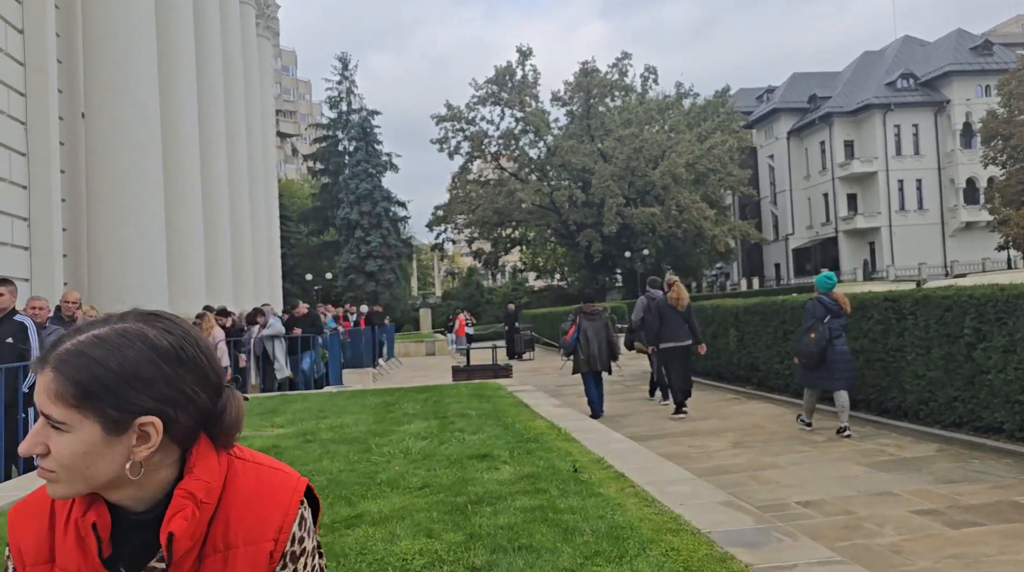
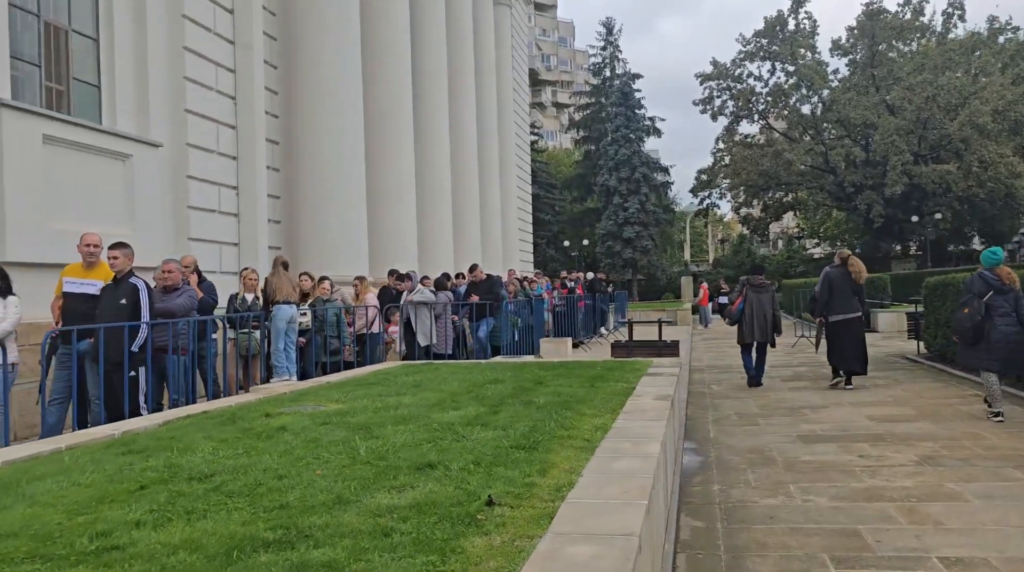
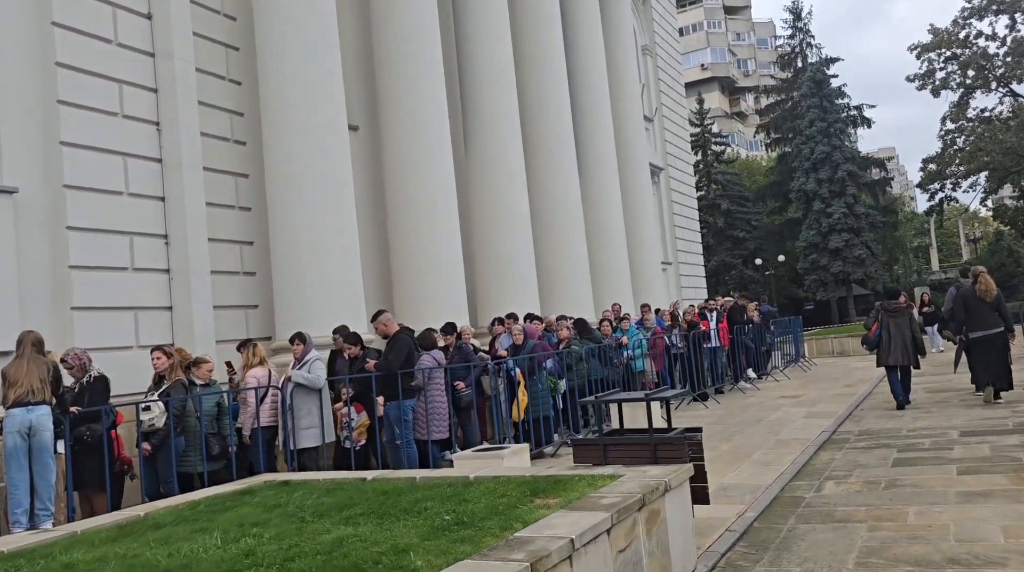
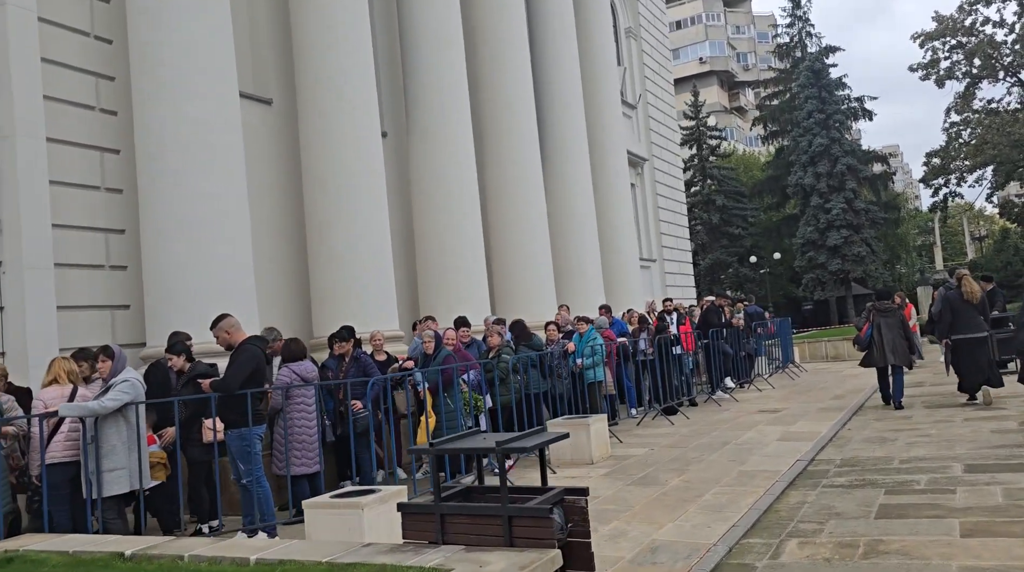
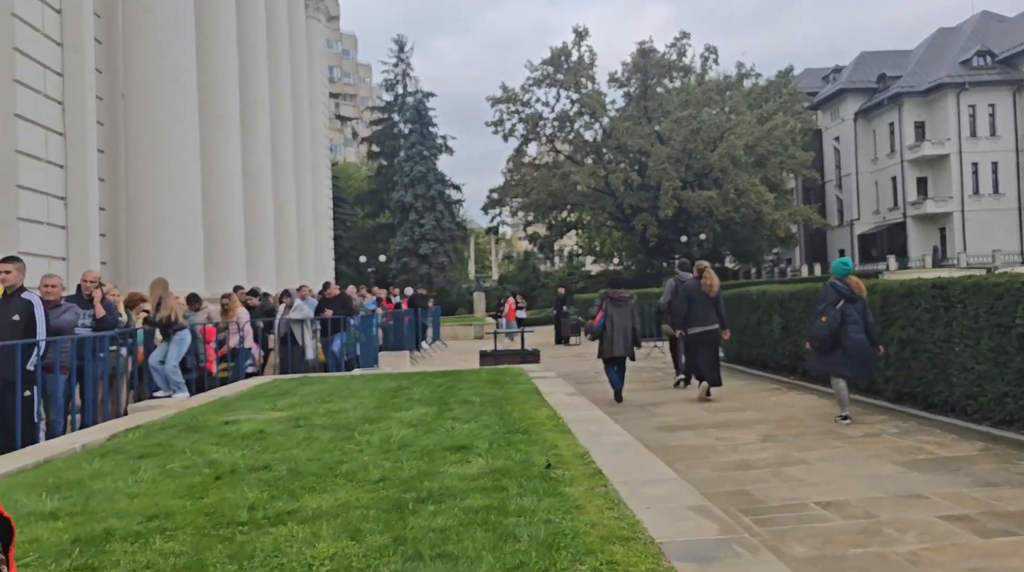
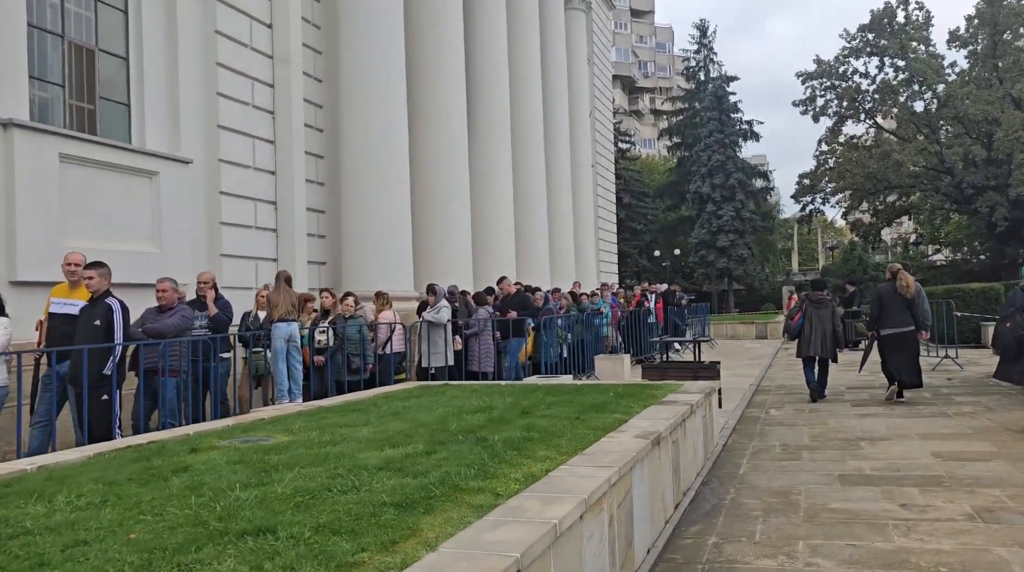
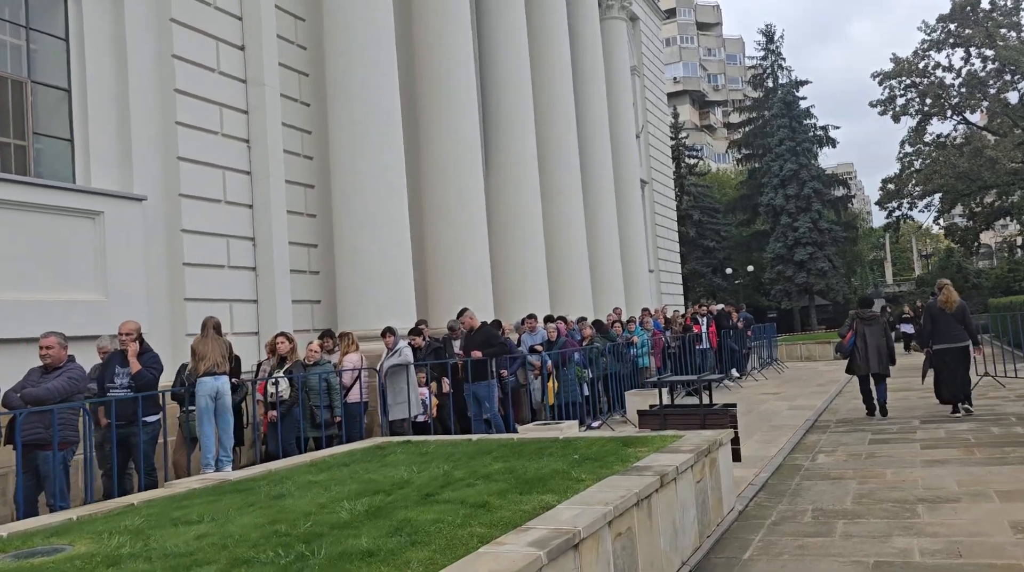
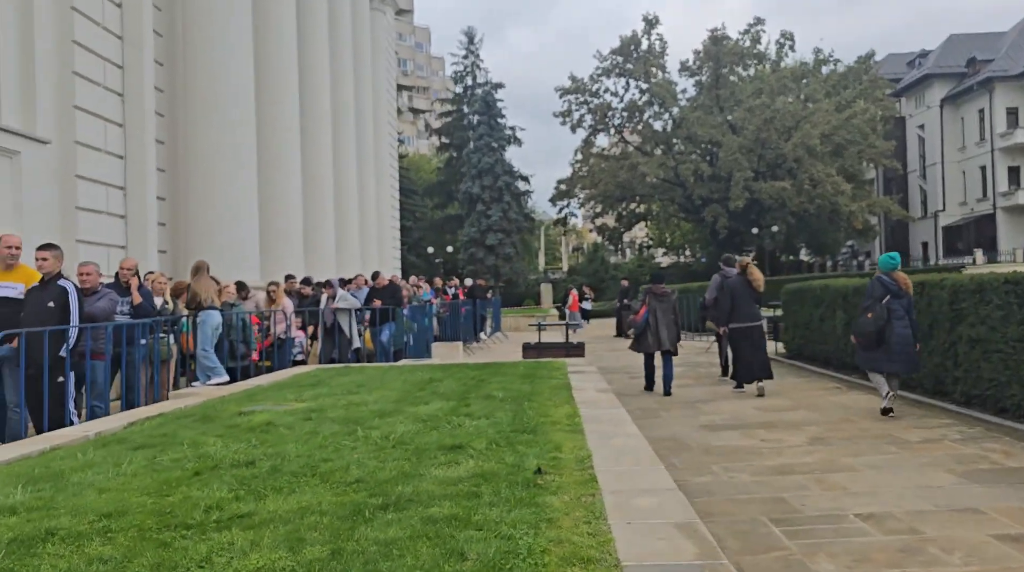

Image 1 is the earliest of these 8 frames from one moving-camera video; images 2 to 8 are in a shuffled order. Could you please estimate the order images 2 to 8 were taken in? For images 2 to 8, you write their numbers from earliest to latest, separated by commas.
5, 8, 2, 6, 7, 3, 4
